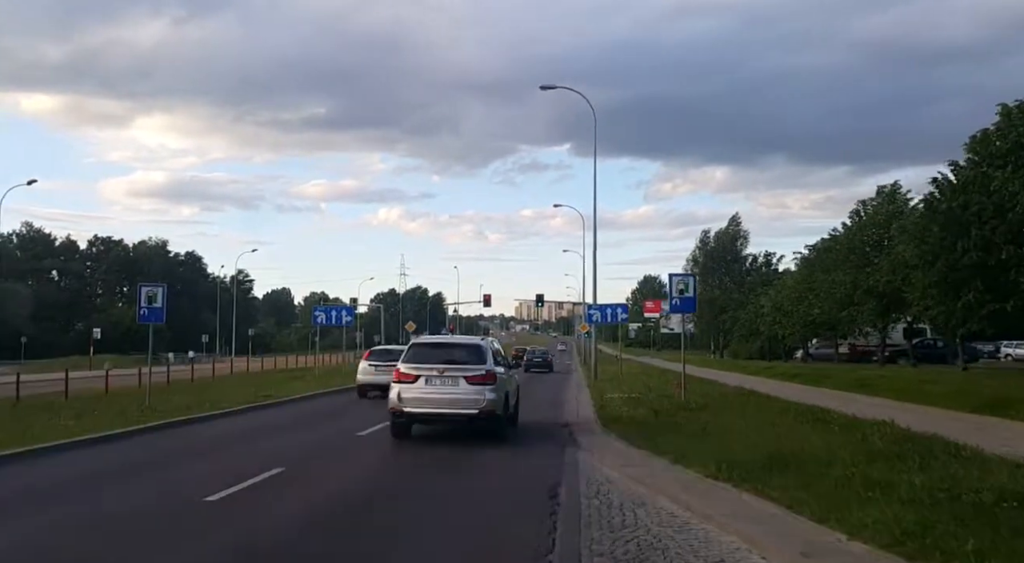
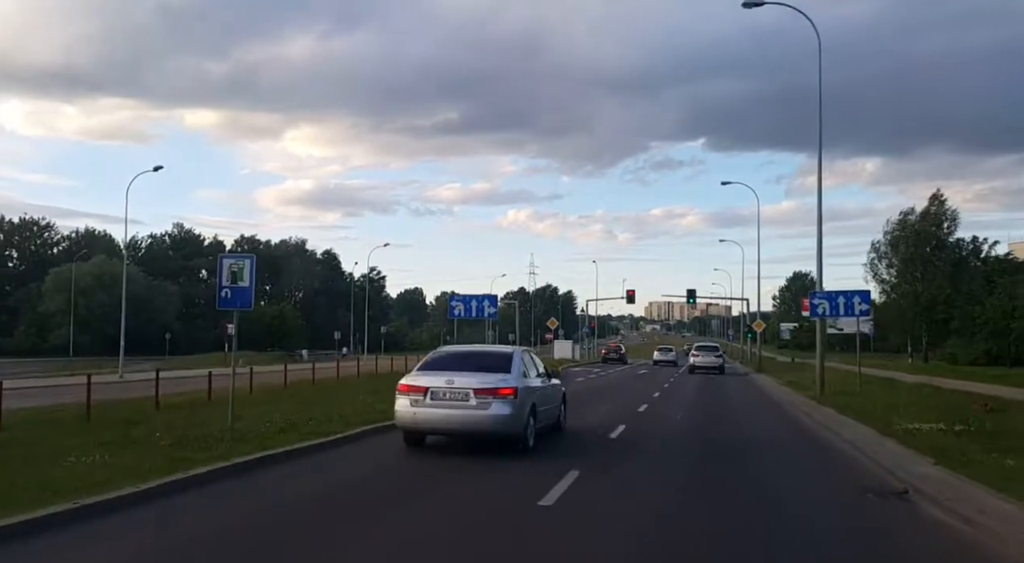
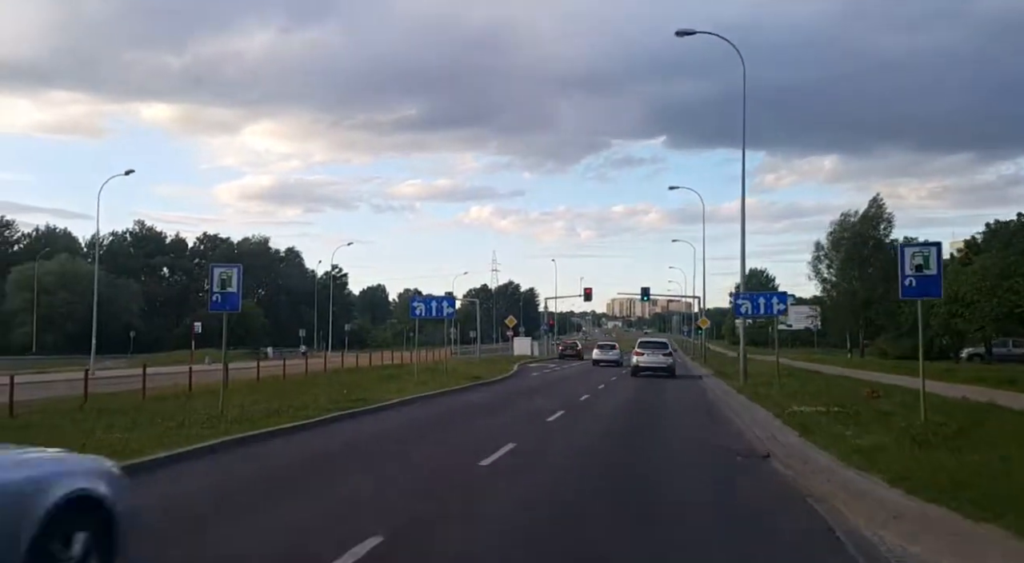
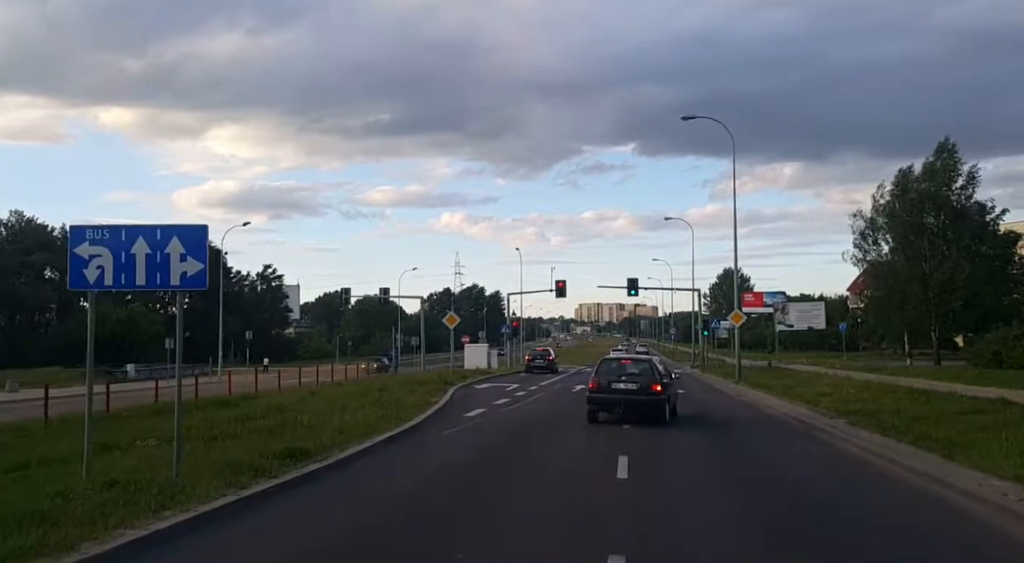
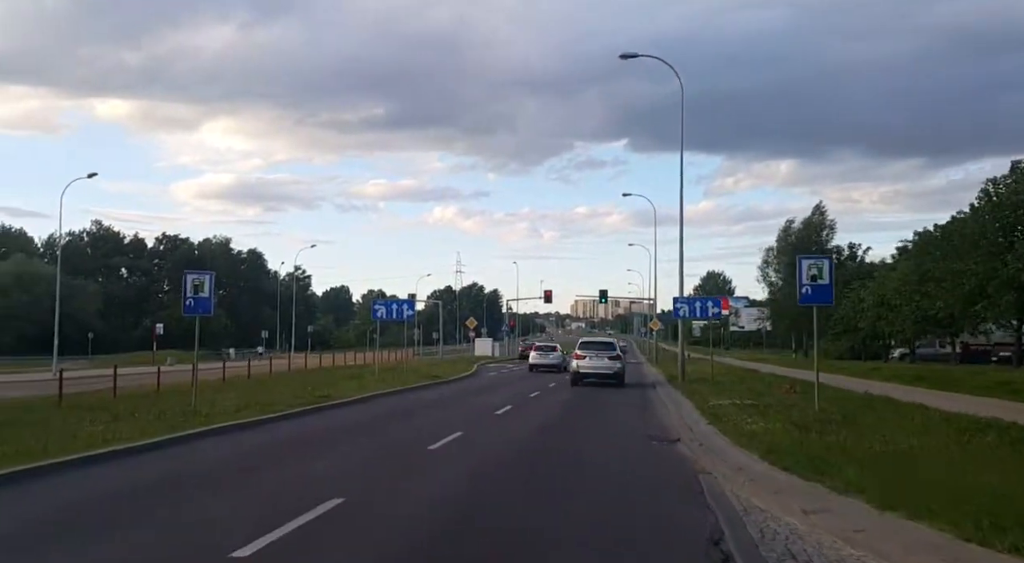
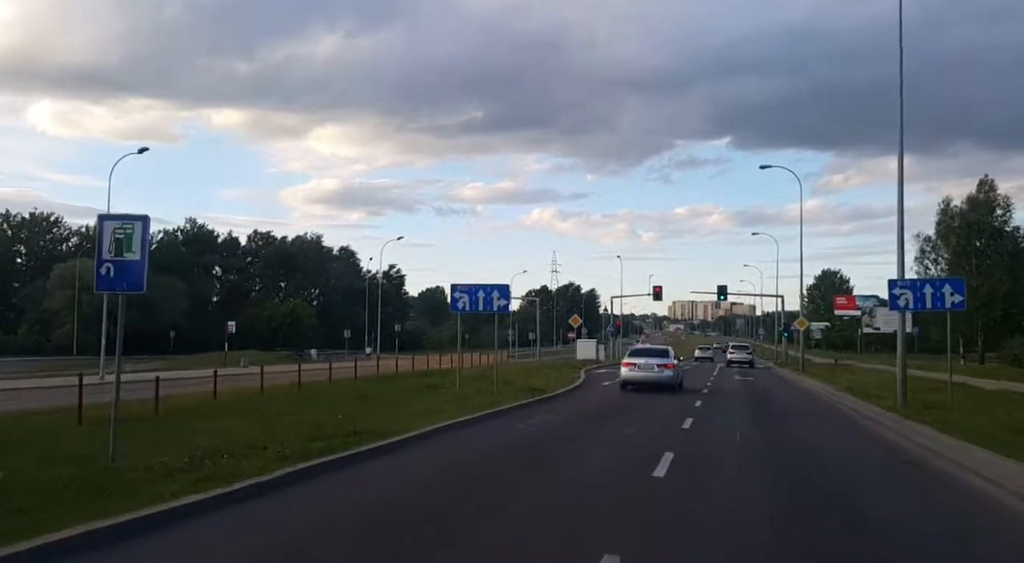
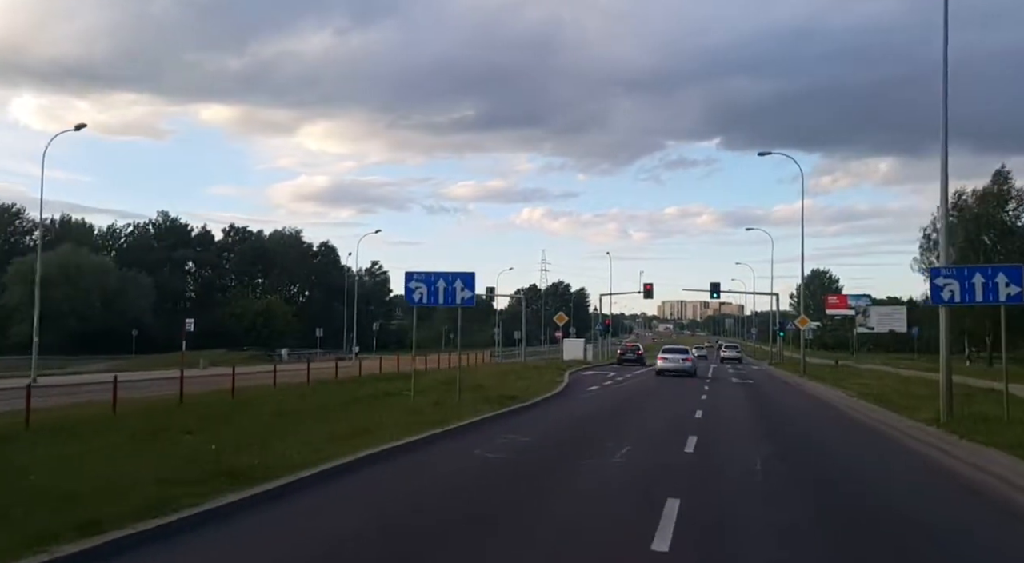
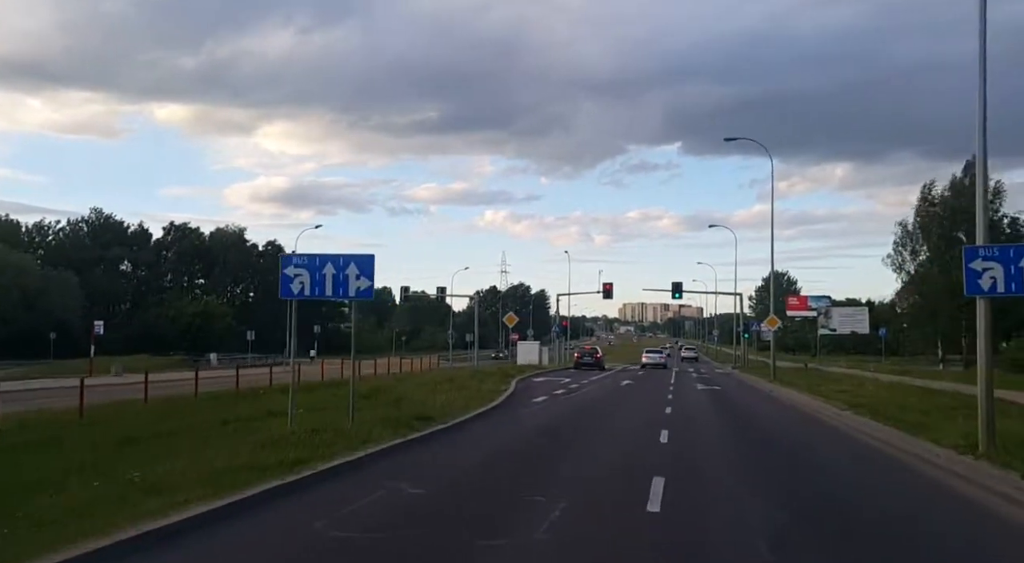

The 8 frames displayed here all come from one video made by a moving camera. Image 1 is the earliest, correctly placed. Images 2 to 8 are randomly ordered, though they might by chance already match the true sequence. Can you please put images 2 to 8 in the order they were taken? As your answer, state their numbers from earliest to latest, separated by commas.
5, 3, 2, 6, 7, 8, 4
